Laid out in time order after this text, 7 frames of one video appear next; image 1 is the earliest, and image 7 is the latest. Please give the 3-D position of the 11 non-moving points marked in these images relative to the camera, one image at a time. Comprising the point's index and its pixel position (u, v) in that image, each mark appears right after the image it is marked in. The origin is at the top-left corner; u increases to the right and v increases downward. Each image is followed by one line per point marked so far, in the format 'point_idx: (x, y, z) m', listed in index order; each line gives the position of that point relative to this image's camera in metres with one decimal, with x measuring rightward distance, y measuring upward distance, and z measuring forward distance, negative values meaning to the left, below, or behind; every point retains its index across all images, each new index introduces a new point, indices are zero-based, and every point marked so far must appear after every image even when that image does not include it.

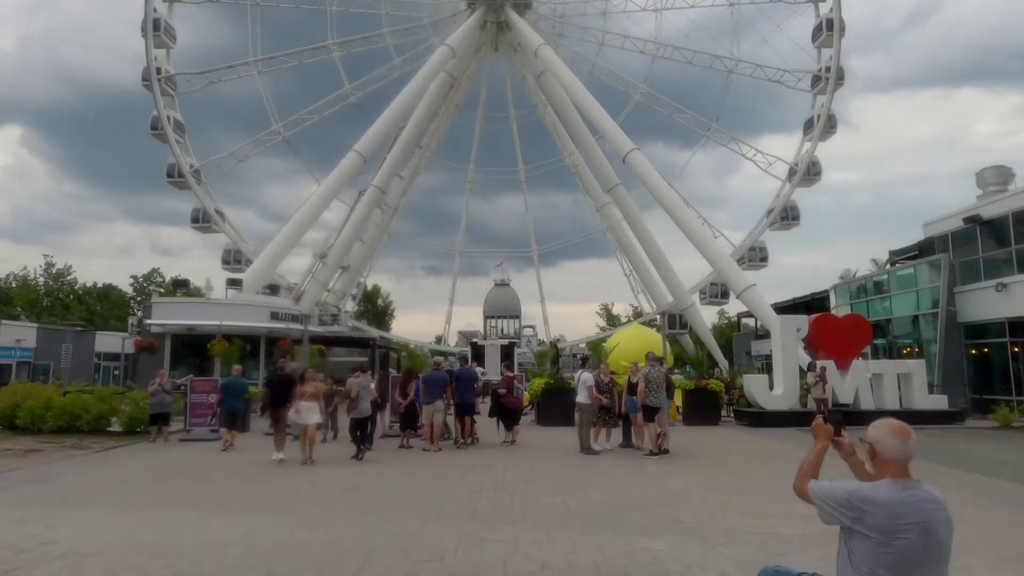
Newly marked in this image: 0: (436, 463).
0: (-1.5, -3.5, +12.5) m
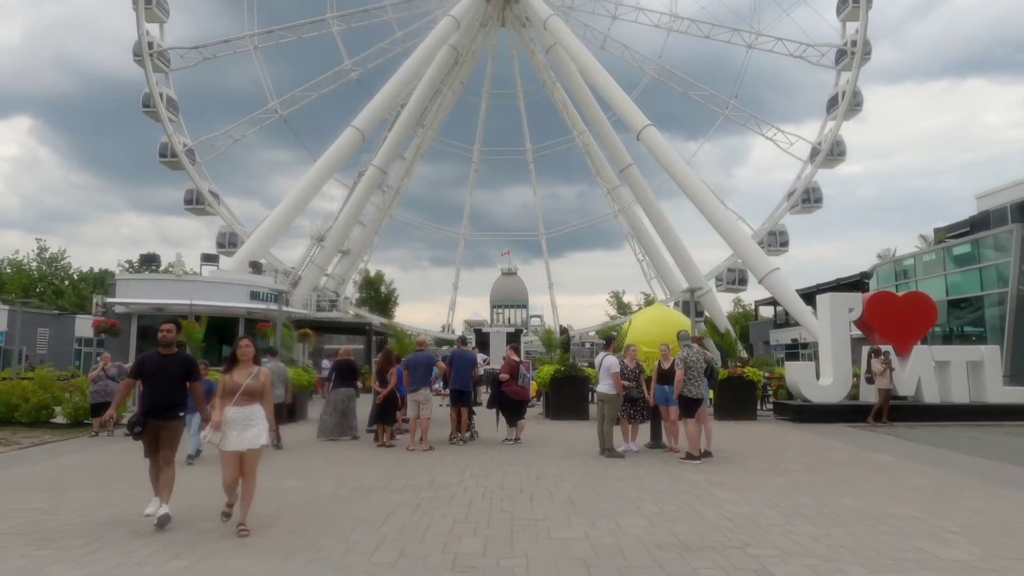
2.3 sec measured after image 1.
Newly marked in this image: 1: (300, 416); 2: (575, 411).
0: (-1.4, -2.8, +9.8) m
1: (-5.9, -3.6, +17.7) m
2: (+1.8, -3.4, +17.5) m
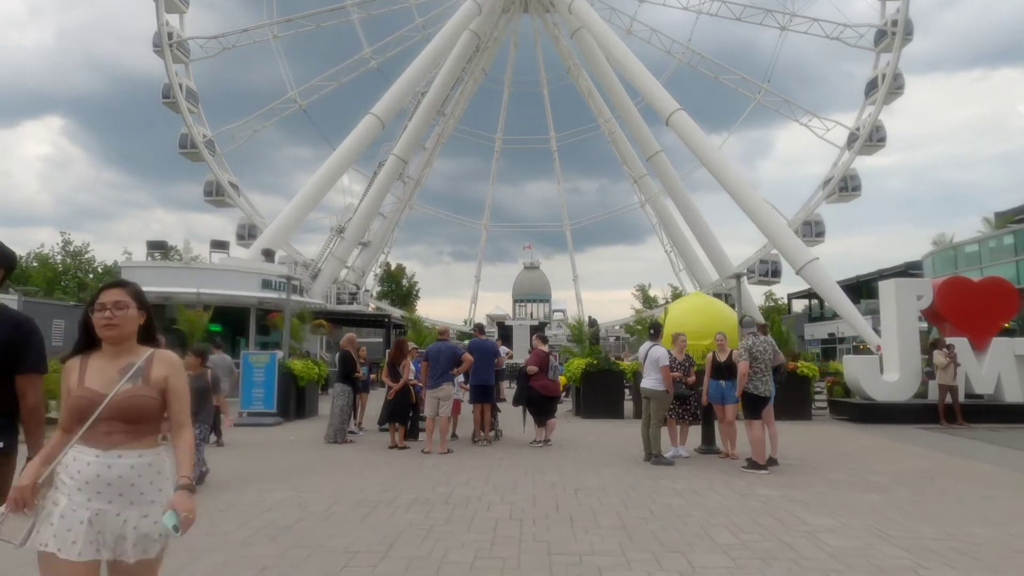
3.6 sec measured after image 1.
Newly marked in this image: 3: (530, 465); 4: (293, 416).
0: (-1.0, -2.5, +8.4) m
1: (-5.2, -3.2, +16.4) m
2: (+2.4, -3.0, +15.9) m
3: (+0.3, -2.7, +9.5) m
4: (-5.4, -3.2, +15.7) m
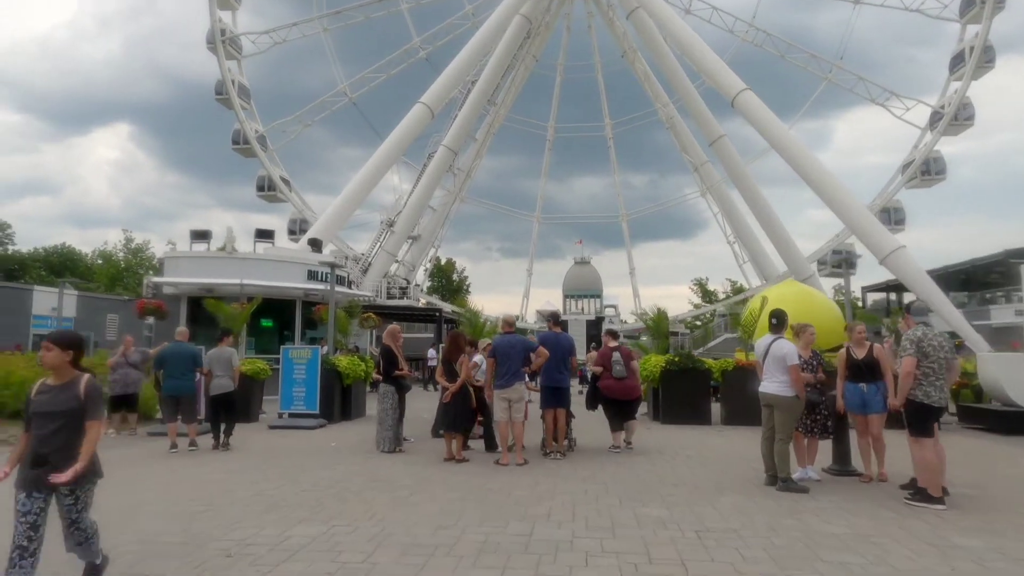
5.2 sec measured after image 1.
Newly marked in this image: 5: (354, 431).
0: (-0.1, -2.2, +6.6) m
1: (-3.6, -2.9, +14.9) m
2: (+4.0, -2.7, +13.8) m
3: (+1.3, -2.4, +7.6) m
4: (-3.9, -2.9, +14.2) m
5: (-3.3, -2.9, +13.0) m
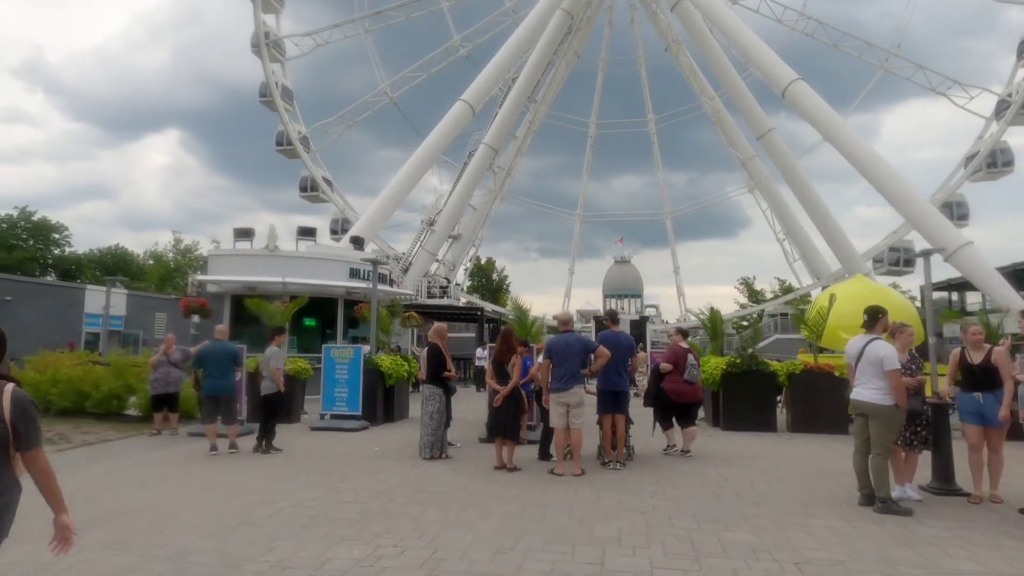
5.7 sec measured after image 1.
0: (+0.5, -2.2, +5.9) m
1: (-2.5, -2.9, +14.4) m
2: (+5.0, -2.7, +12.9) m
3: (+1.9, -2.3, +6.8) m
4: (-2.8, -2.9, +13.8) m
5: (-2.3, -2.9, +12.5) m
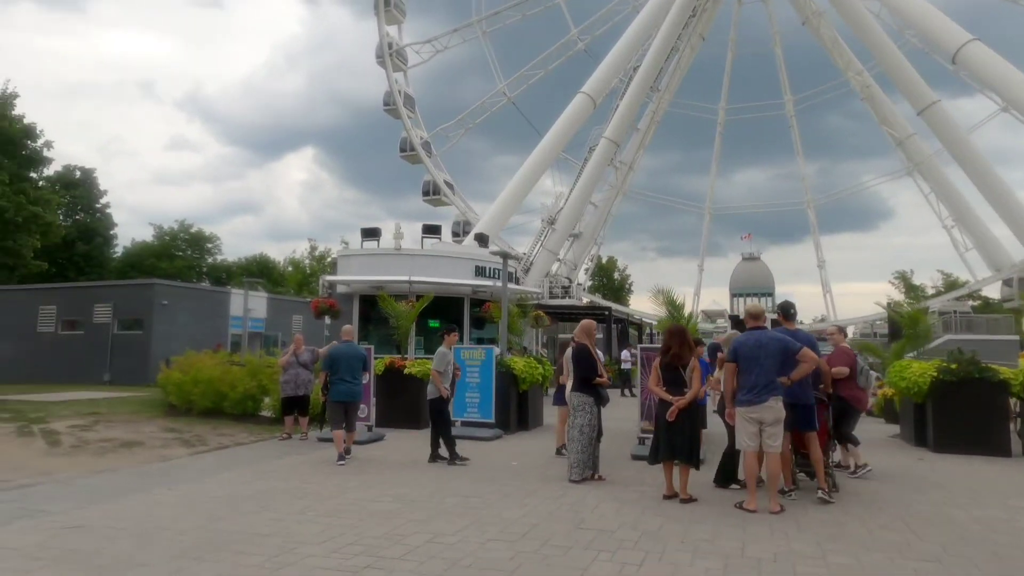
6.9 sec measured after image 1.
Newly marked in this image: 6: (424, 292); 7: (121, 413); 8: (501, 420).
0: (+1.9, -2.0, +4.2) m
1: (+0.5, -2.8, +13.1) m
2: (+7.6, -2.4, +10.2) m
3: (+3.5, -2.2, +4.8) m
4: (+0.1, -2.8, +12.5) m
5: (+0.4, -2.8, +11.2) m
6: (-2.7, -0.1, +19.5) m
7: (-9.1, -2.9, +14.7) m
8: (-0.2, -2.6, +12.3) m
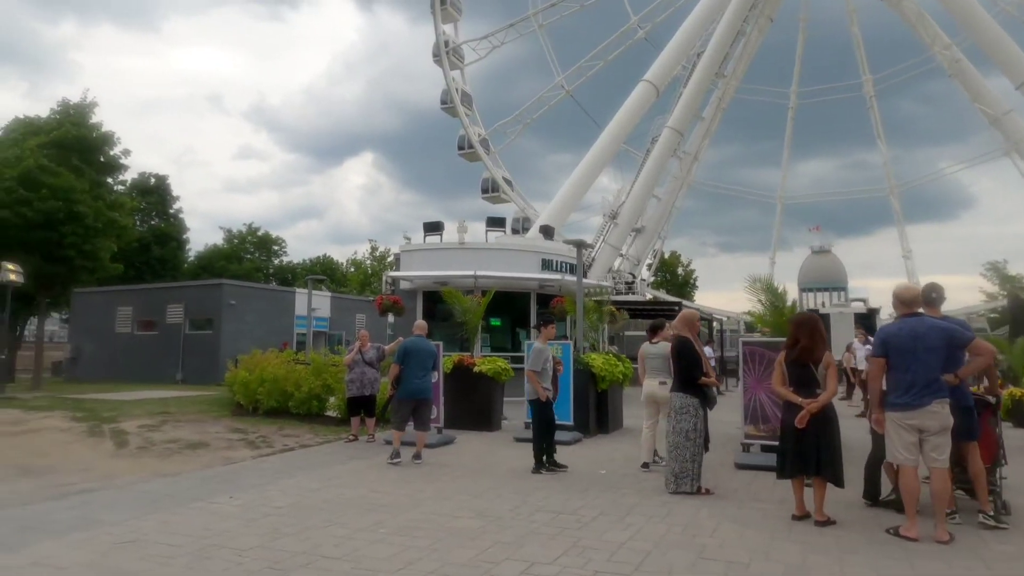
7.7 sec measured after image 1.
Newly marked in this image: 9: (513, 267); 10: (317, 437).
0: (+2.6, -1.8, +3.0) m
1: (+2.0, -2.6, +12.0) m
2: (+8.8, -2.2, +8.6) m
3: (+4.2, -2.0, +3.5) m
4: (+1.5, -2.6, +11.5) m
5: (+1.7, -2.6, +10.1) m
6: (-0.7, 0.0, +18.8) m
7: (-7.5, -2.9, +14.6) m
8: (+1.2, -2.4, +11.3) m
9: (0.0, +0.6, +19.2) m
10: (-3.6, -2.8, +11.8) m
